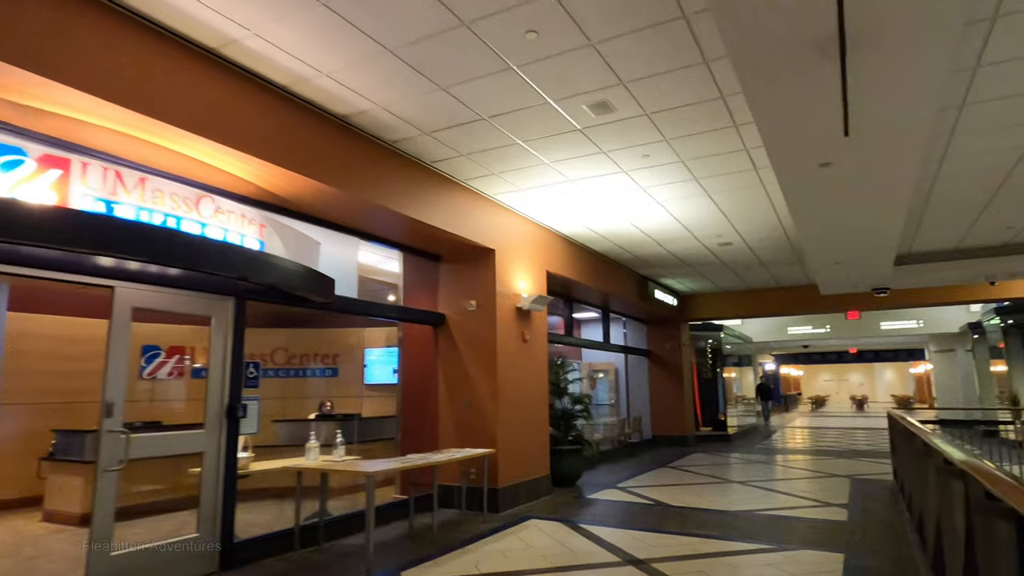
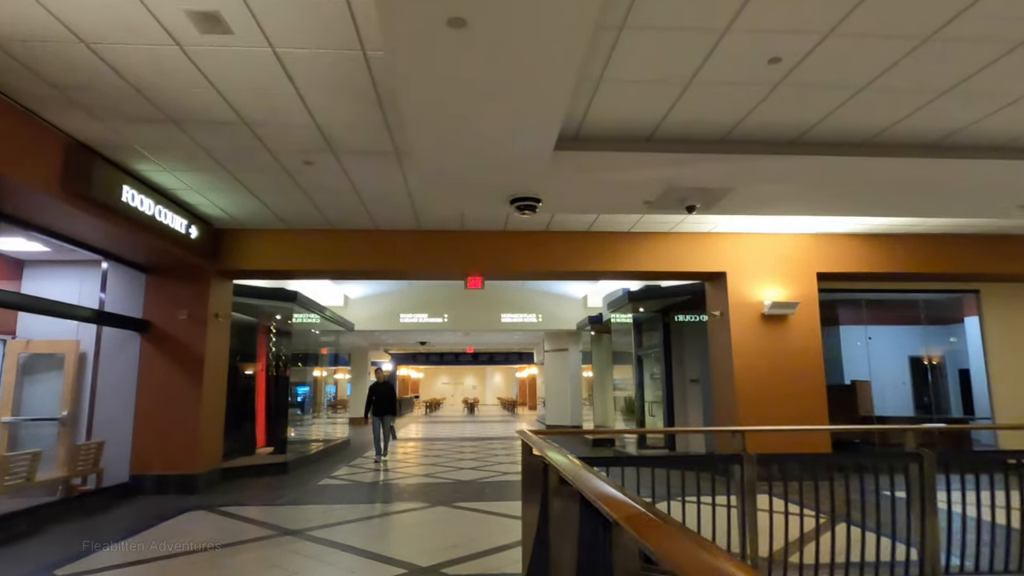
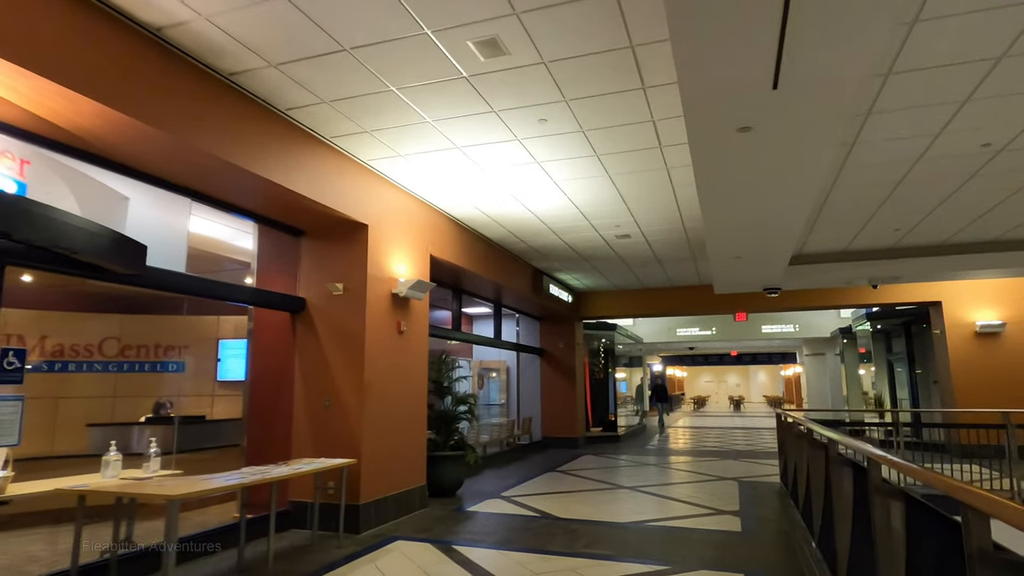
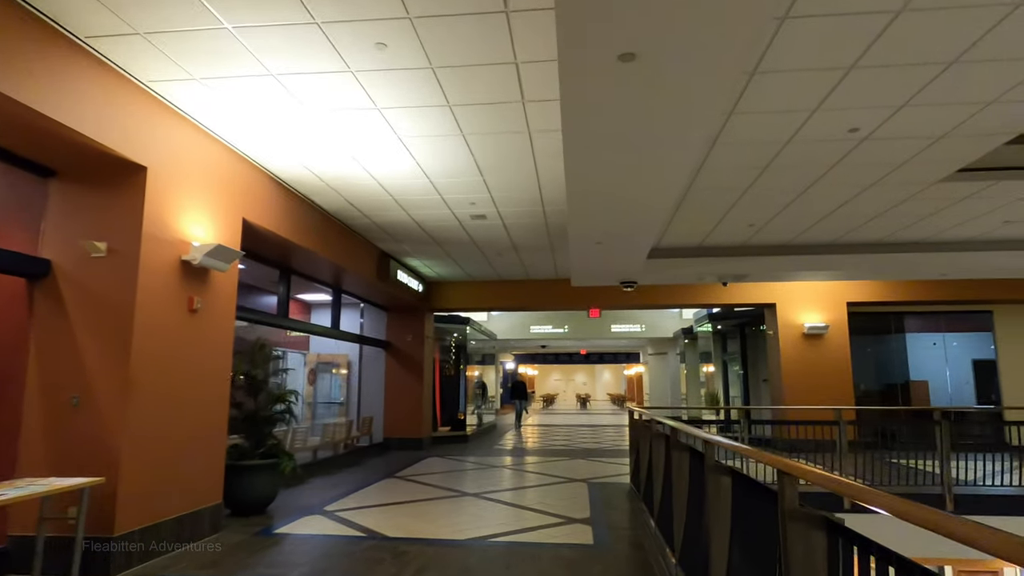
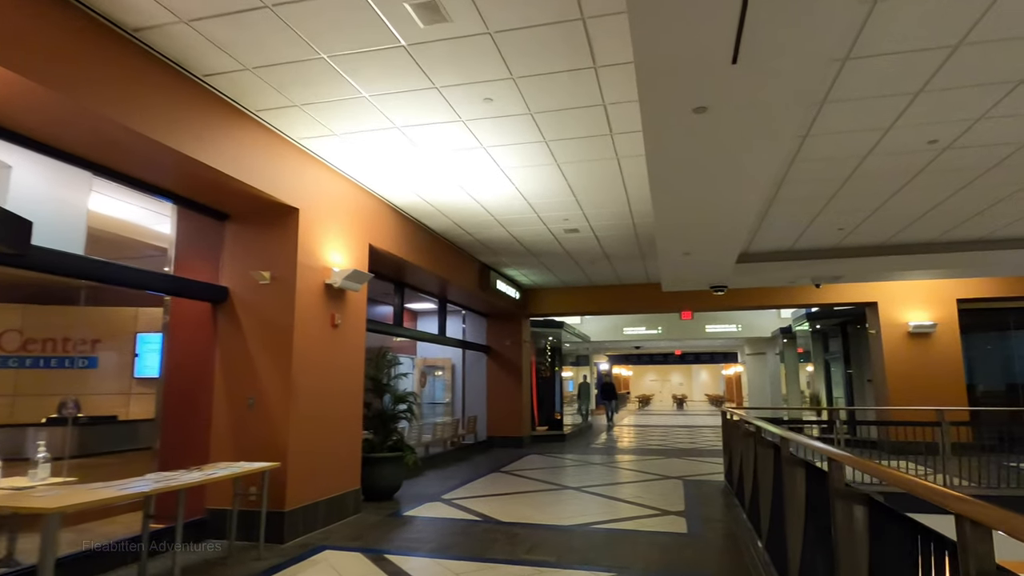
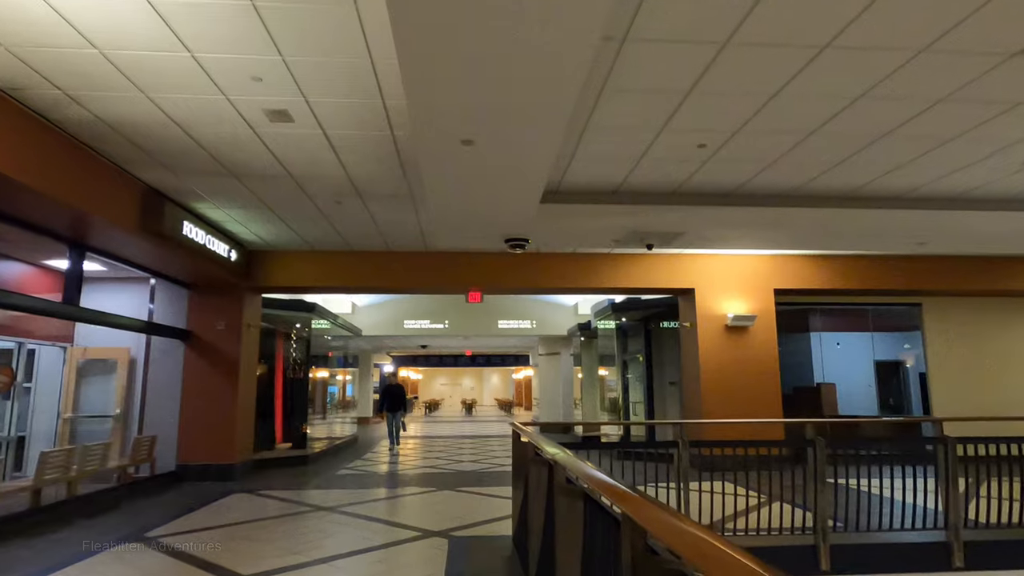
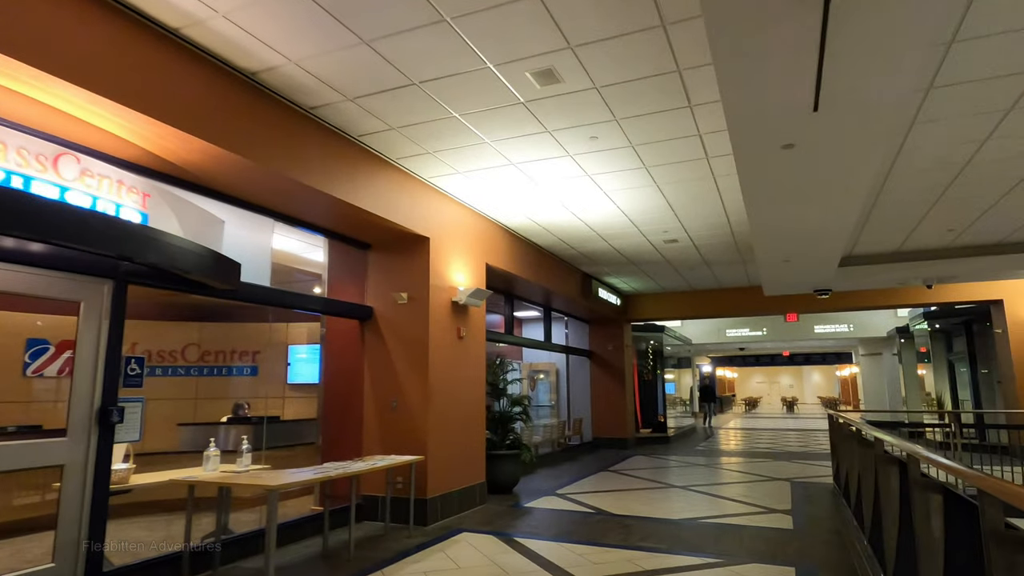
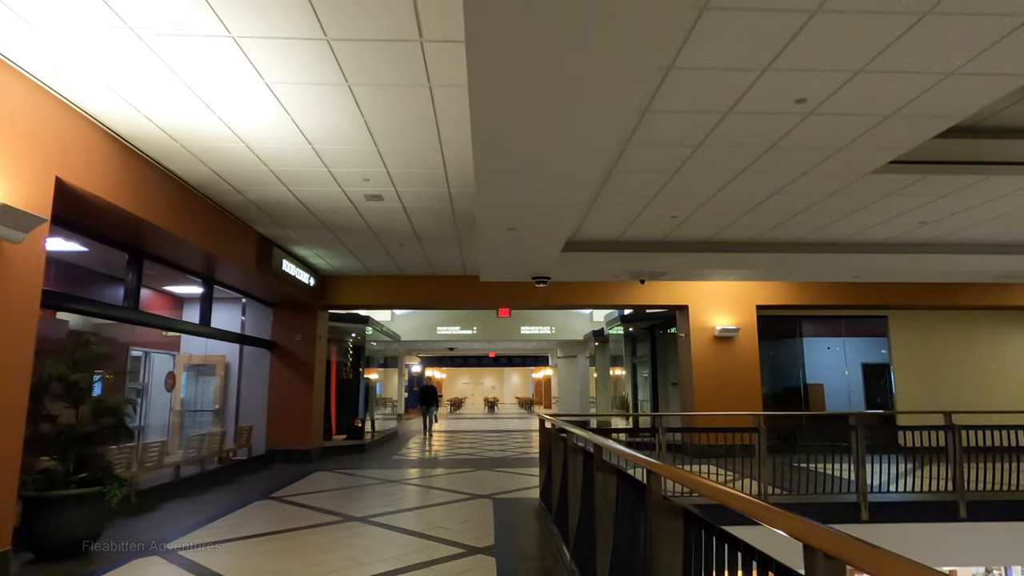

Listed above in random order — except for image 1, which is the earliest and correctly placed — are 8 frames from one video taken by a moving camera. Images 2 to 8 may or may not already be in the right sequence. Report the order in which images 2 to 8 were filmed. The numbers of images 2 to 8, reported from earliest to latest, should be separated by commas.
7, 3, 5, 4, 8, 6, 2
